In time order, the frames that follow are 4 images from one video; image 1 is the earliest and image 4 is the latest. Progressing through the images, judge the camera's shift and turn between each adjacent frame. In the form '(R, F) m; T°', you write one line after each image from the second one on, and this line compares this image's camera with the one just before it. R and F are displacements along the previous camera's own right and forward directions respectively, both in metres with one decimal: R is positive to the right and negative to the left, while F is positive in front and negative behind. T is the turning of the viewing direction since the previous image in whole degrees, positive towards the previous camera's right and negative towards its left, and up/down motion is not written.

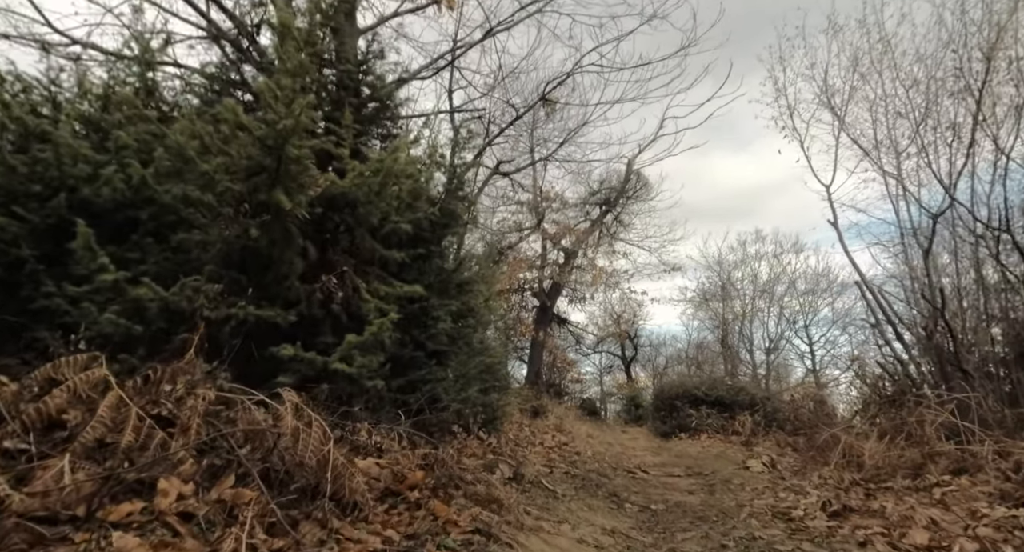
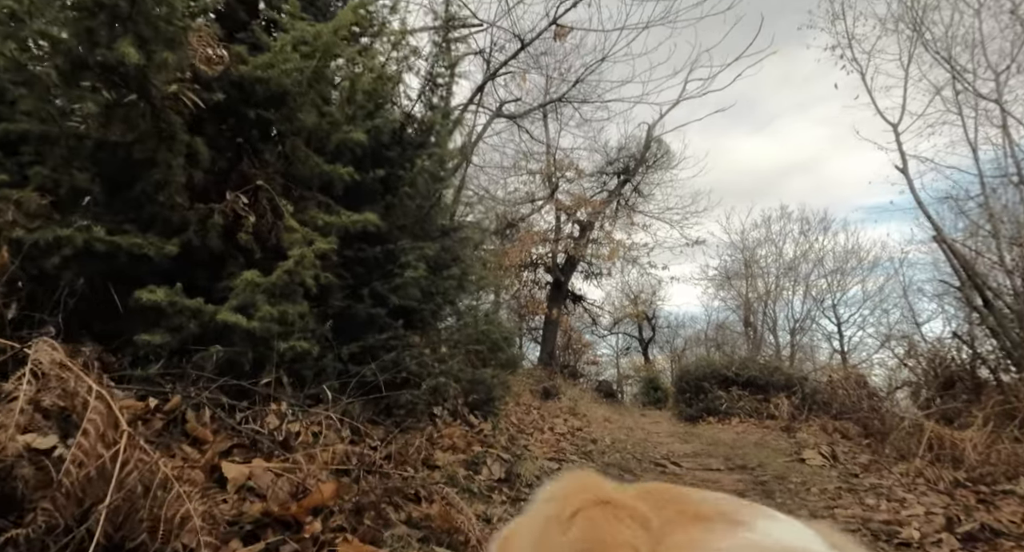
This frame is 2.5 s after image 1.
(+0.2, +1.6) m; -2°
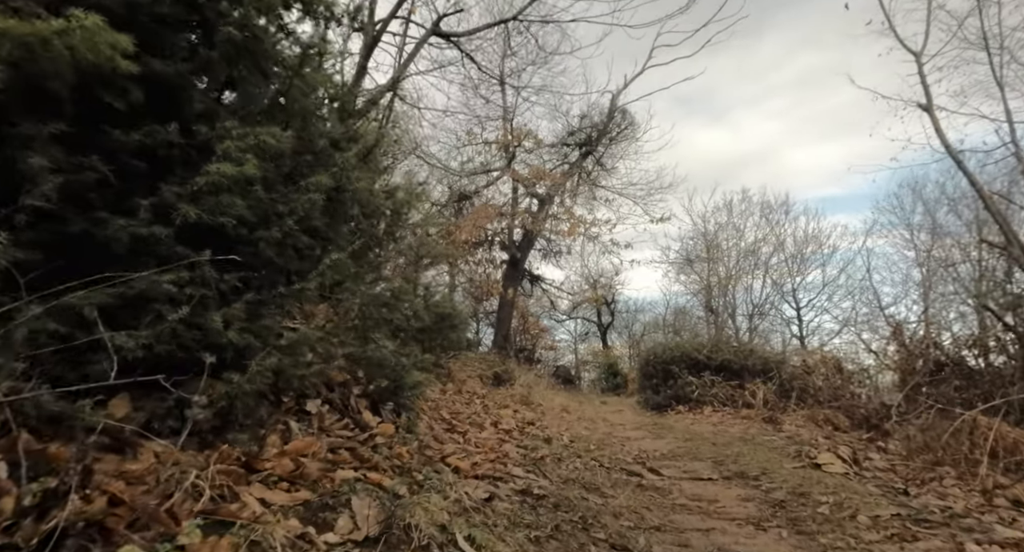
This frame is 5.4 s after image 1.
(+0.3, +1.9) m; +4°
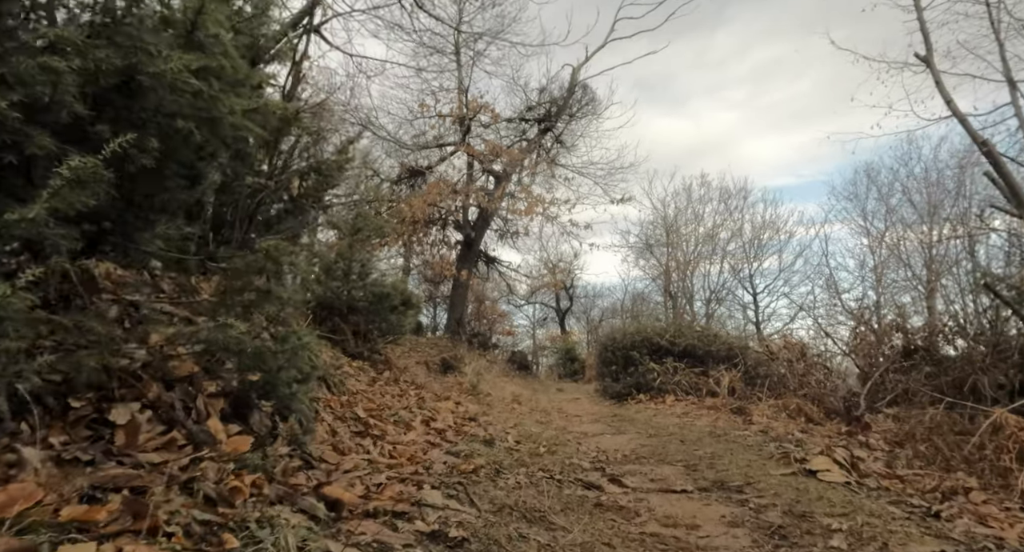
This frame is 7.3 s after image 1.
(+0.2, +1.2) m; +4°
